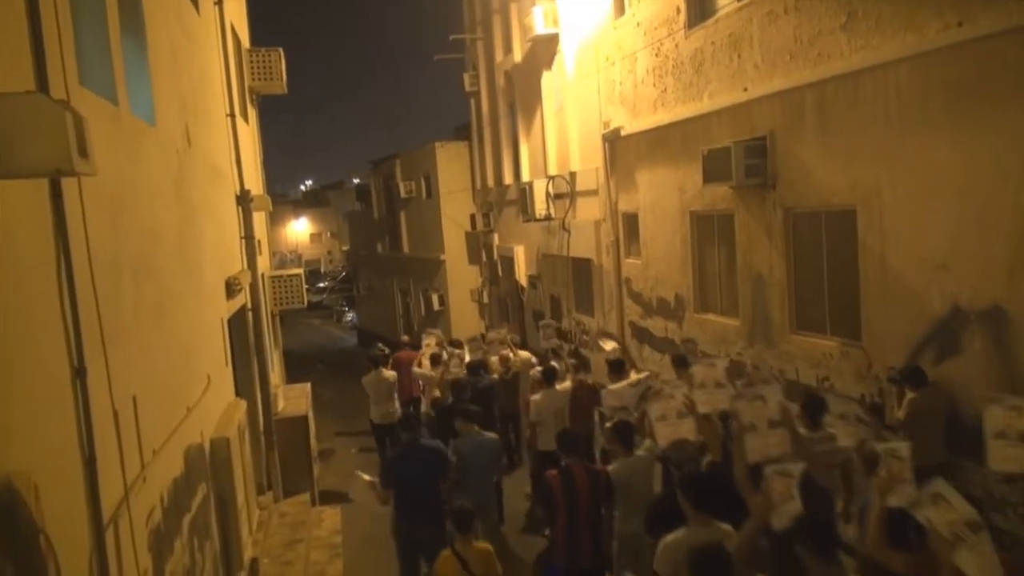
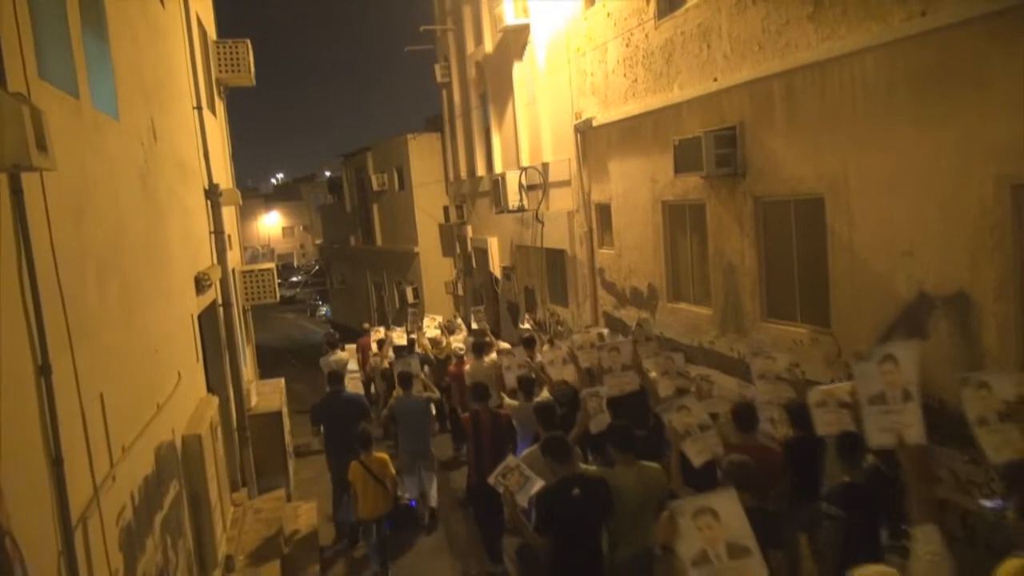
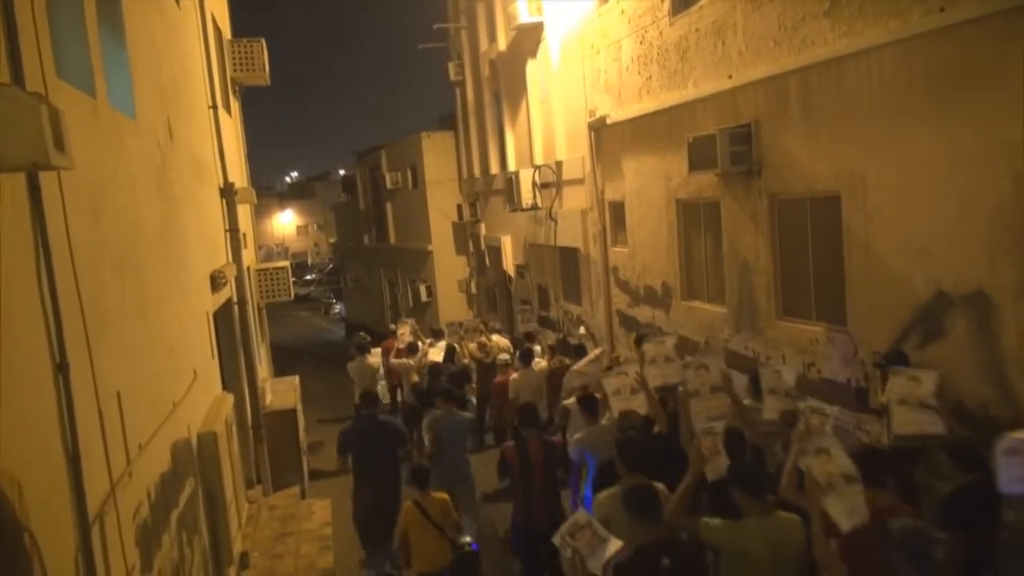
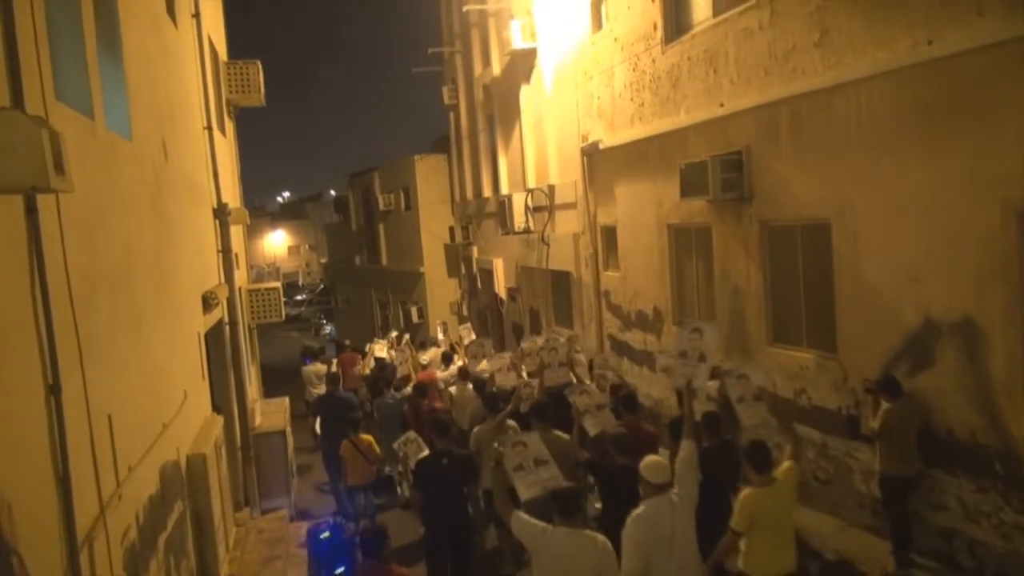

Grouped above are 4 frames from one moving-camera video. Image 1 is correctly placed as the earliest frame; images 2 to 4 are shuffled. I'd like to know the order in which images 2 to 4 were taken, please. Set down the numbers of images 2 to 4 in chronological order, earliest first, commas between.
3, 2, 4
